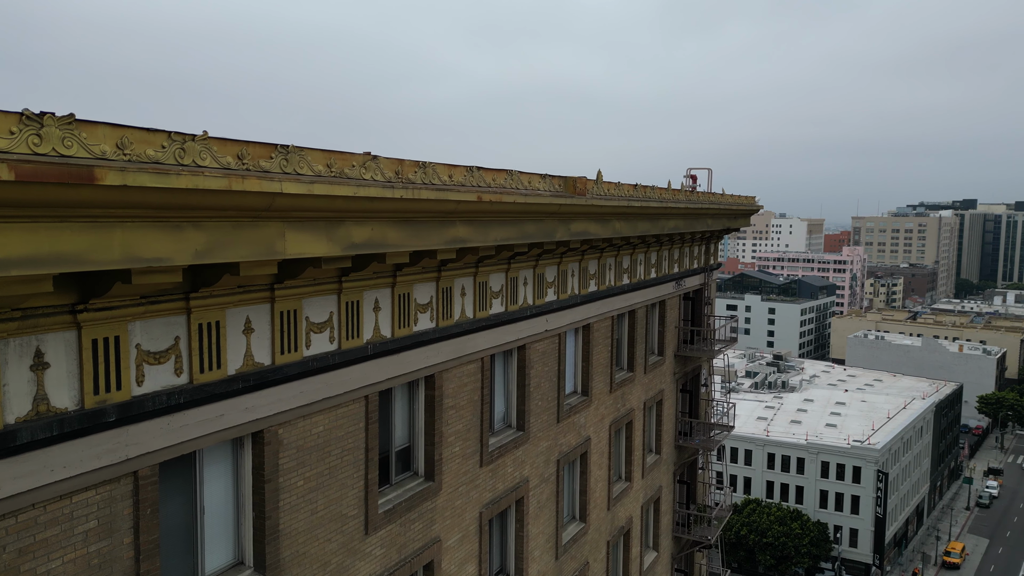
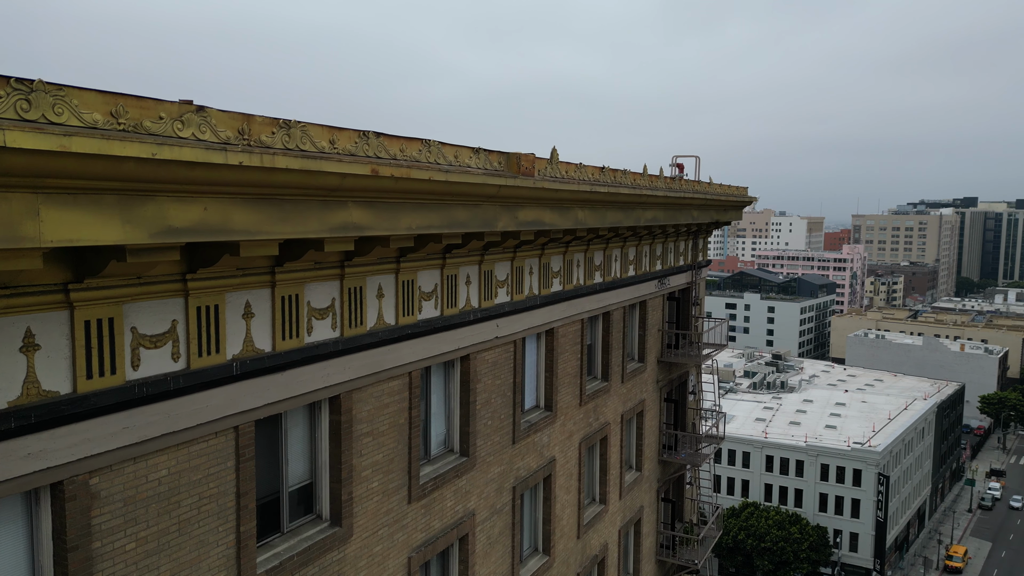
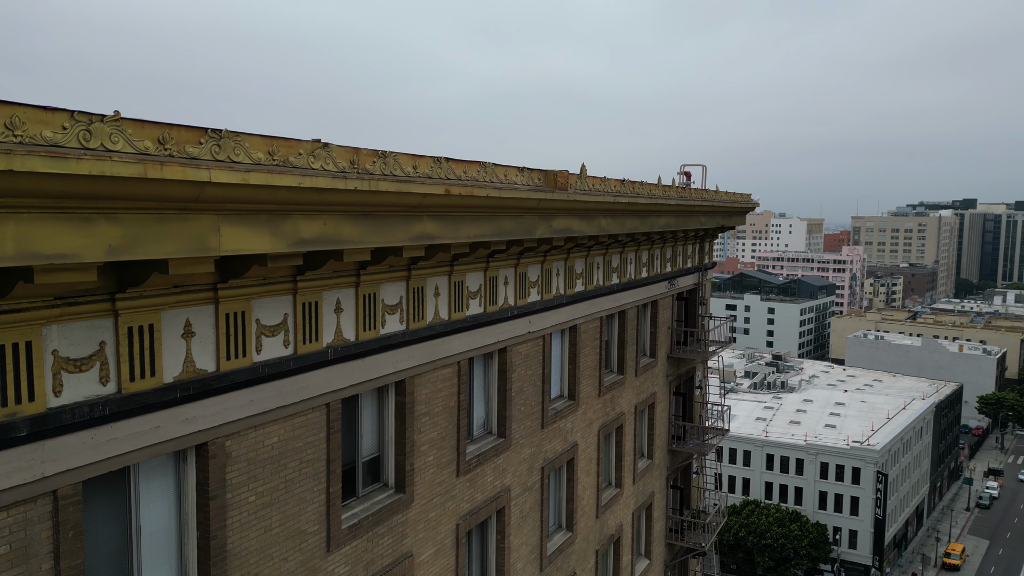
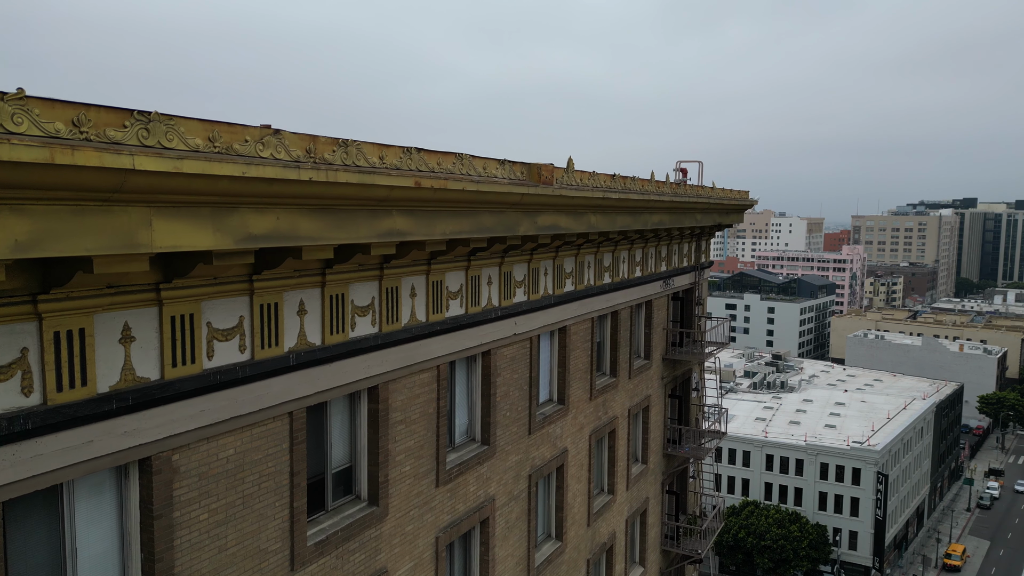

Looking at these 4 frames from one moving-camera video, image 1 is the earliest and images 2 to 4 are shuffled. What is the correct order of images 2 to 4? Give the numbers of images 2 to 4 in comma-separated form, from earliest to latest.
3, 4, 2
